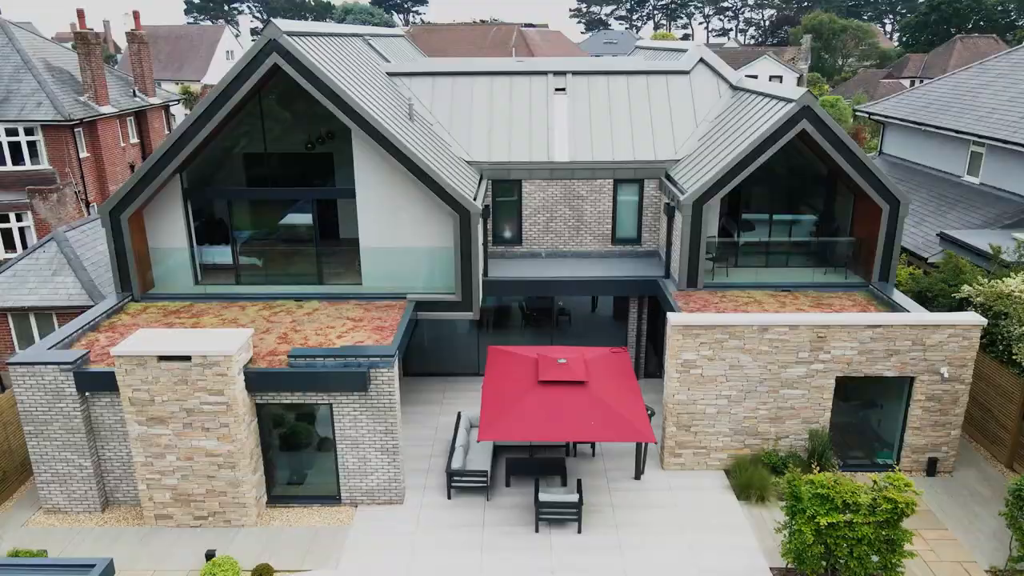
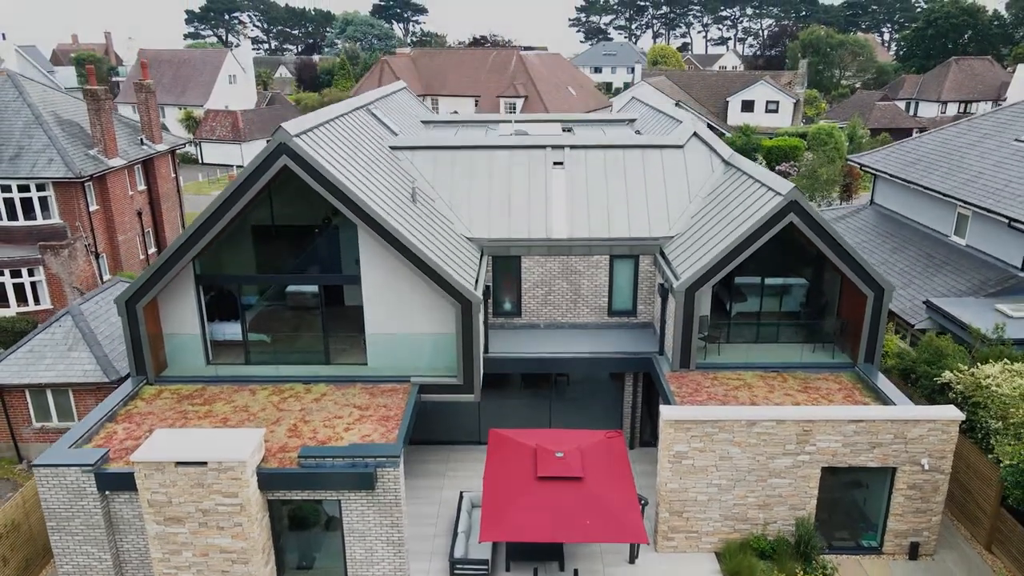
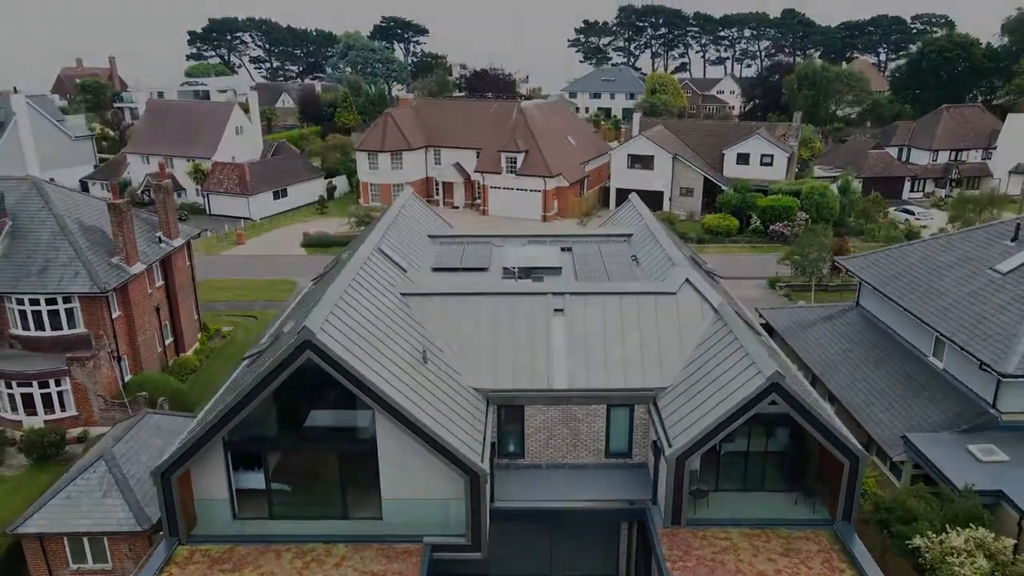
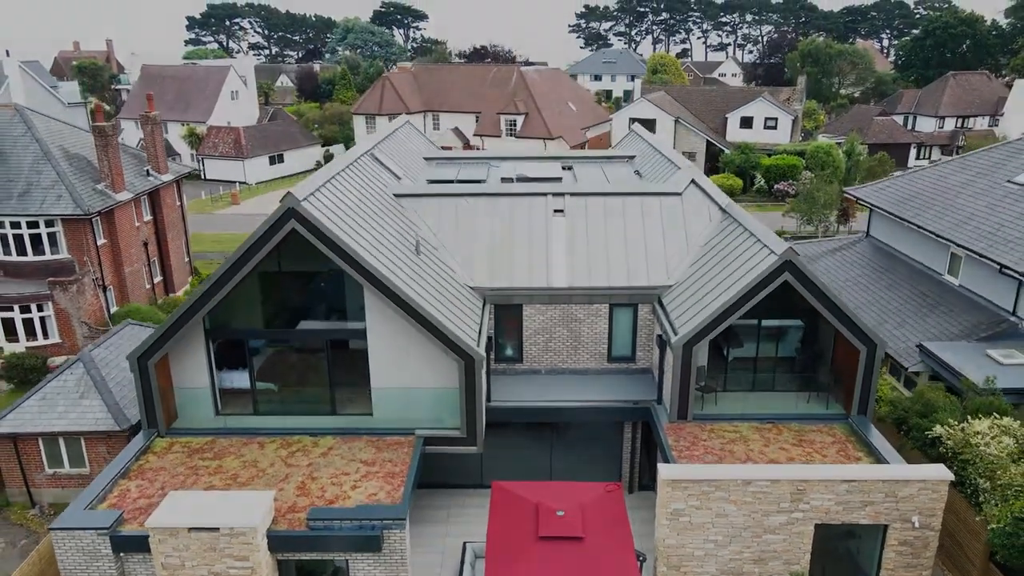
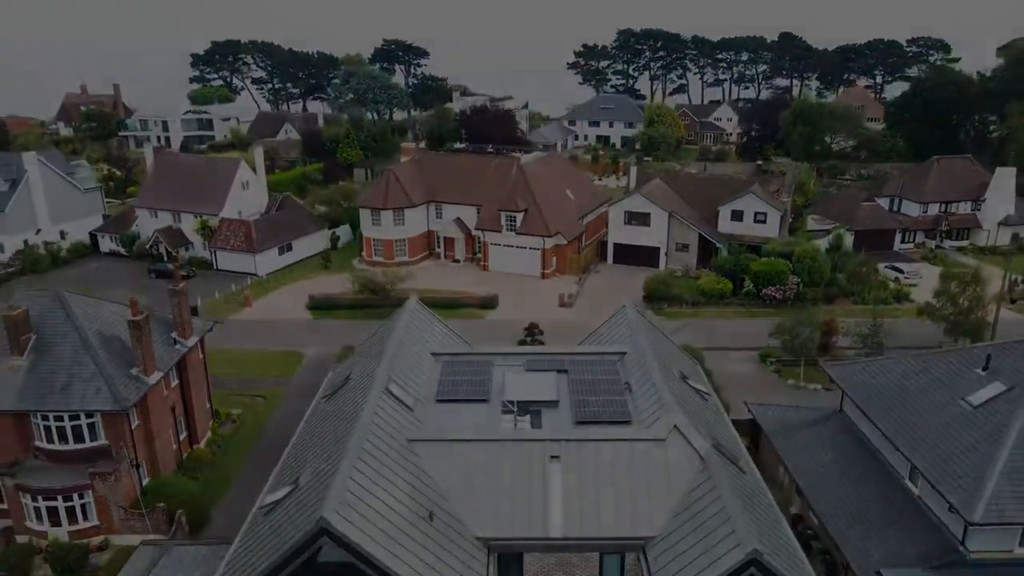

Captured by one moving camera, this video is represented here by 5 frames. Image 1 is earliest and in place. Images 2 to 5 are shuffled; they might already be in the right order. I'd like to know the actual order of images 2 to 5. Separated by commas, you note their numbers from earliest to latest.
2, 4, 3, 5
